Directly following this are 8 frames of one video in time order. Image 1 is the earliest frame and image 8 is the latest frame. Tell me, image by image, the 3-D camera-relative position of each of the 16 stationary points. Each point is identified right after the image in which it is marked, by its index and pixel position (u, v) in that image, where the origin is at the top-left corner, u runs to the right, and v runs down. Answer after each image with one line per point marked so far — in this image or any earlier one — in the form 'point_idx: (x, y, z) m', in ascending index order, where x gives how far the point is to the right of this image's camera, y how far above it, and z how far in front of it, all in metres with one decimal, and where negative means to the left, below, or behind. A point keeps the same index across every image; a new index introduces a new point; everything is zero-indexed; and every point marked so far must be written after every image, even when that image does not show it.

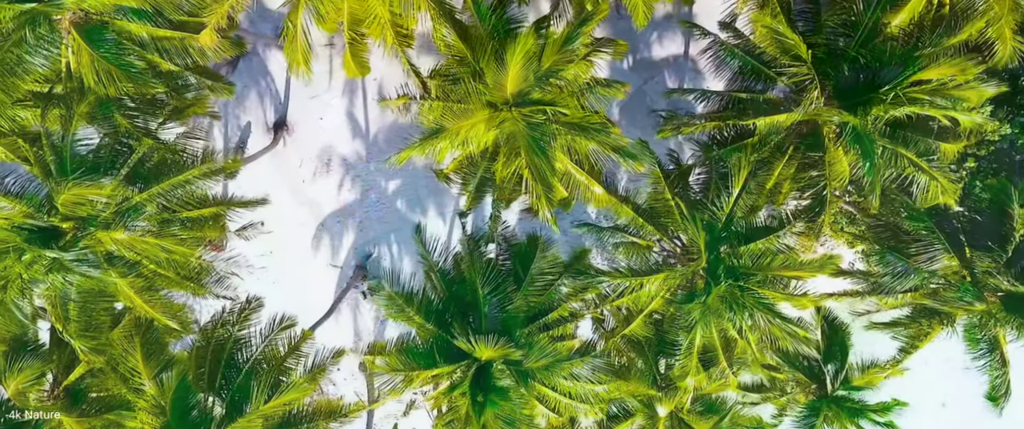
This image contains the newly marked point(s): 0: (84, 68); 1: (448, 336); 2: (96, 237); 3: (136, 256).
0: (-4.8, +1.7, +9.6) m
1: (-0.6, -1.5, +9.9) m
2: (-4.7, -0.3, +9.6) m
3: (-4.5, -0.5, +9.9) m
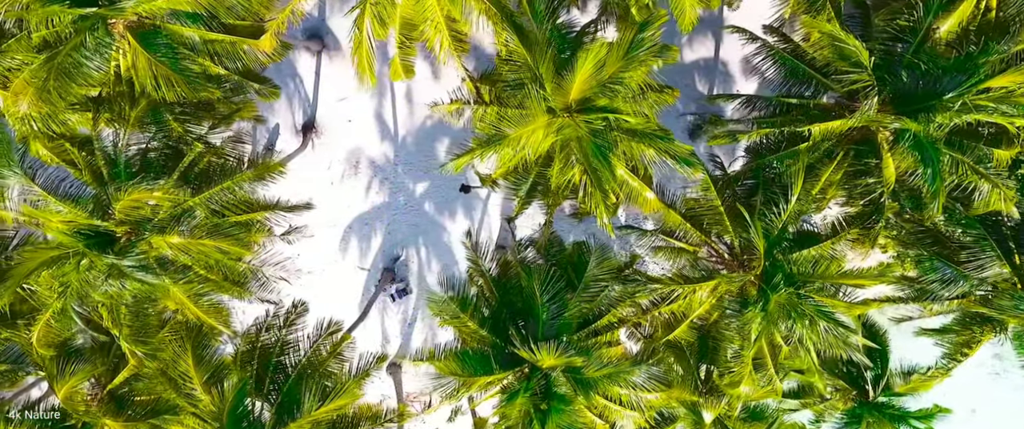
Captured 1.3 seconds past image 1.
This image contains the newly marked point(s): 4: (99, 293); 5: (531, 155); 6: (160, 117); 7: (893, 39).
0: (-4.2, +1.7, +9.6) m
1: (0.0, -1.5, +9.8) m
2: (-4.1, -0.3, +9.6) m
3: (-3.8, -0.5, +9.8) m
4: (-4.6, -1.0, +9.8) m
5: (+0.2, +0.7, +9.1) m
6: (-4.1, +1.2, +9.9) m
7: (+4.7, +2.1, +10.1) m
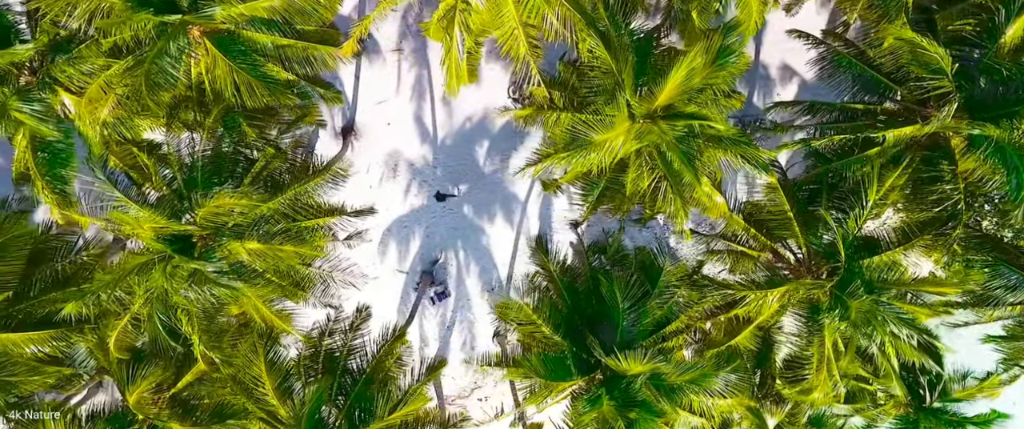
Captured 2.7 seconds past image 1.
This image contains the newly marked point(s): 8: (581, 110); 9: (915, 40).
0: (-3.3, +1.6, +9.6) m
1: (+0.9, -1.6, +9.8) m
2: (-3.2, -0.4, +9.6) m
3: (-3.0, -0.6, +9.8) m
4: (-3.7, -1.1, +9.8) m
5: (+1.1, +0.6, +9.1) m
6: (-3.3, +1.1, +9.9) m
7: (+5.6, +2.1, +10.1) m
8: (+0.7, +1.2, +9.3) m
9: (+4.8, +2.1, +9.9) m
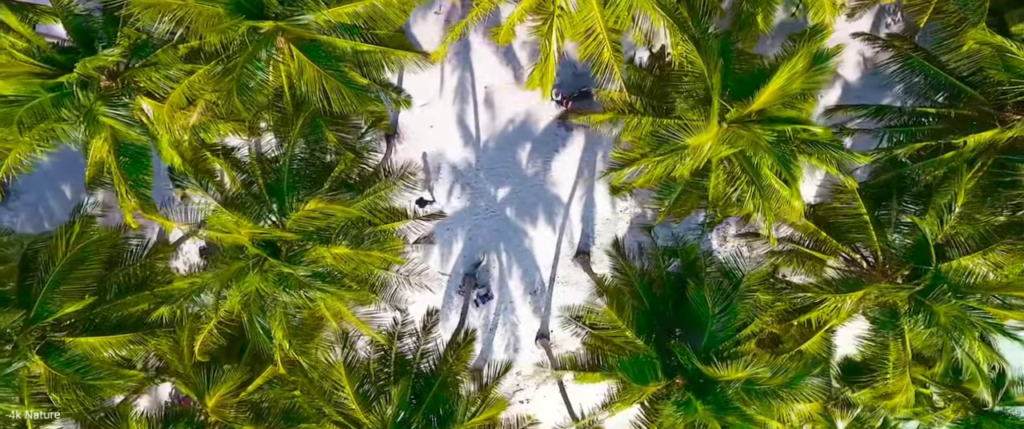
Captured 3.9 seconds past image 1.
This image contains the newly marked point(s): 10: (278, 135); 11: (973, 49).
0: (-2.4, +1.5, +9.6) m
1: (+1.8, -1.6, +9.8) m
2: (-2.3, -0.4, +9.6) m
3: (-2.0, -0.7, +9.9) m
4: (-2.8, -1.1, +9.8) m
5: (+2.1, +0.5, +9.1) m
6: (-2.3, +1.1, +10.0) m
7: (+6.5, +2.0, +10.0) m
8: (+1.7, +1.1, +9.3) m
9: (+5.8, +2.0, +9.8) m
10: (-2.8, +1.0, +10.1) m
11: (+5.7, +2.1, +10.2) m
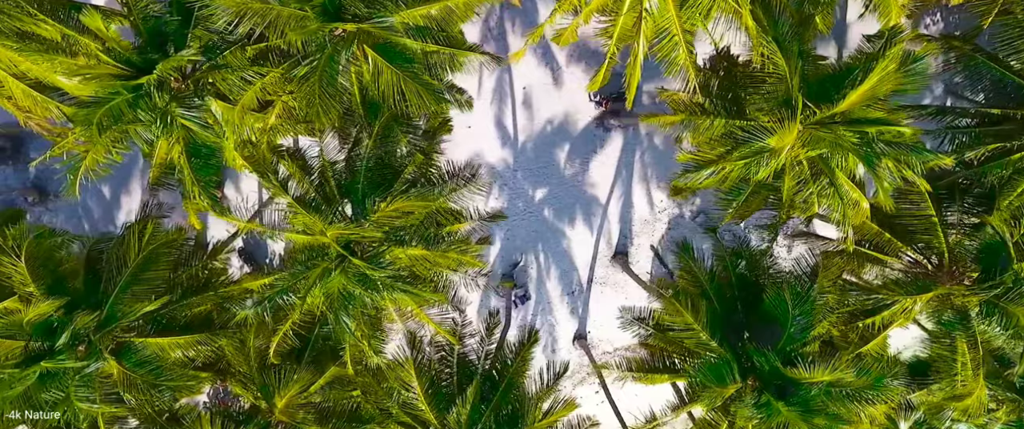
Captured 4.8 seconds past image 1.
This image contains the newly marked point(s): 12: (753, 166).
0: (-1.5, +1.5, +9.7) m
1: (+2.7, -1.7, +9.8) m
2: (-1.4, -0.4, +9.6) m
3: (-1.1, -0.7, +9.9) m
4: (-1.9, -1.1, +9.9) m
5: (+2.9, +0.5, +9.1) m
6: (-1.5, +1.0, +10.0) m
7: (+7.4, +2.0, +10.0) m
8: (+2.5, +1.1, +9.3) m
9: (+6.6, +2.0, +9.8) m
10: (-2.0, +1.0, +10.2) m
11: (+6.5, +2.0, +10.2) m
12: (+2.8, +0.5, +9.3) m
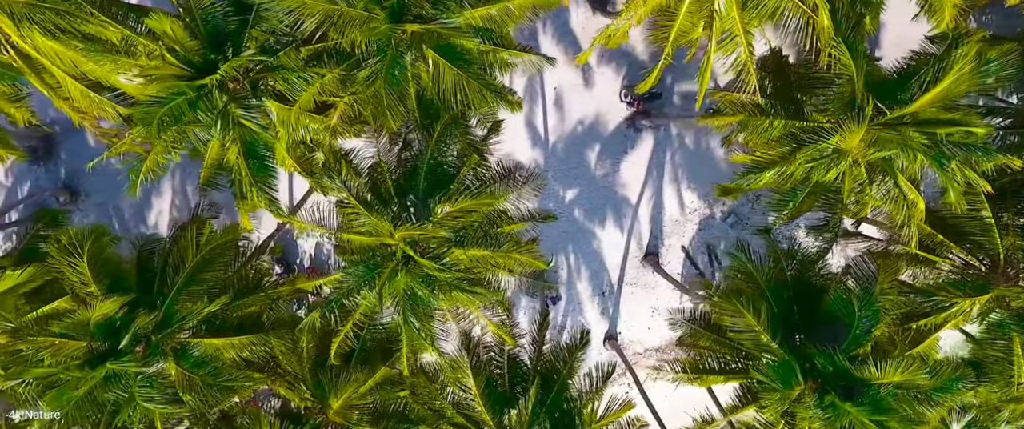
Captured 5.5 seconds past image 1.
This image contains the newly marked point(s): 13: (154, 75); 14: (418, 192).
0: (-0.8, +1.5, +9.7) m
1: (+3.4, -1.7, +9.8) m
2: (-0.7, -0.5, +9.6) m
3: (-0.5, -0.7, +9.9) m
4: (-1.2, -1.1, +9.9) m
5: (+3.6, +0.5, +9.1) m
6: (-0.8, +1.0, +10.0) m
7: (+8.1, +2.0, +10.0) m
8: (+3.2, +1.1, +9.2) m
9: (+7.3, +2.0, +9.8) m
10: (-1.3, +1.0, +10.2) m
11: (+7.2, +2.0, +10.1) m
12: (+3.5, +0.5, +9.2) m
13: (-4.1, +1.6, +9.4) m
14: (-1.1, +0.3, +9.7) m
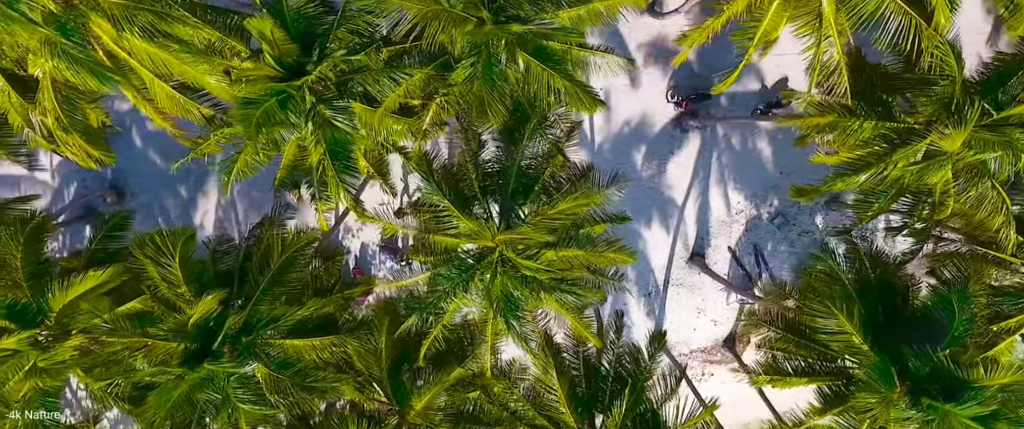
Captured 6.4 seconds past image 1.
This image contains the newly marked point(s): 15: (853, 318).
0: (+0.2, +1.5, +9.7) m
1: (+4.4, -1.7, +9.7) m
2: (+0.3, -0.5, +9.6) m
3: (+0.6, -0.7, +9.9) m
4: (-0.2, -1.2, +9.9) m
5: (+4.6, +0.5, +9.0) m
6: (+0.3, +1.0, +10.0) m
7: (+9.1, +2.0, +9.9) m
8: (+4.3, +1.1, +9.2) m
9: (+8.3, +2.0, +9.7) m
10: (-0.2, +0.9, +10.1) m
11: (+8.3, +2.0, +10.1) m
12: (+4.5, +0.5, +9.2) m
13: (-3.1, +1.6, +9.4) m
14: (-0.1, +0.2, +9.7) m
15: (+3.8, -1.2, +9.7) m
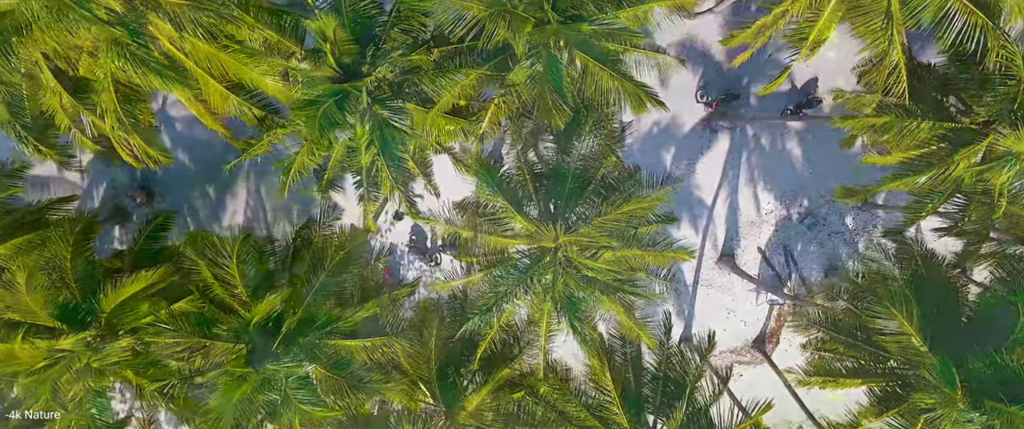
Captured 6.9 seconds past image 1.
0: (+0.9, +1.5, +9.6) m
1: (+5.1, -1.7, +9.7) m
2: (+1.0, -0.5, +9.6) m
3: (+1.2, -0.7, +9.9) m
4: (+0.5, -1.2, +9.8) m
5: (+5.3, +0.5, +9.0) m
6: (+0.9, +1.0, +10.0) m
7: (+9.8, +2.0, +9.8) m
8: (+4.9, +1.1, +9.2) m
9: (+9.0, +2.0, +9.6) m
10: (+0.4, +0.9, +10.1) m
11: (+8.9, +2.0, +10.0) m
12: (+5.2, +0.5, +9.2) m
13: (-2.4, +1.6, +9.4) m
14: (+0.6, +0.2, +9.7) m
15: (+4.5, -1.2, +9.6) m
